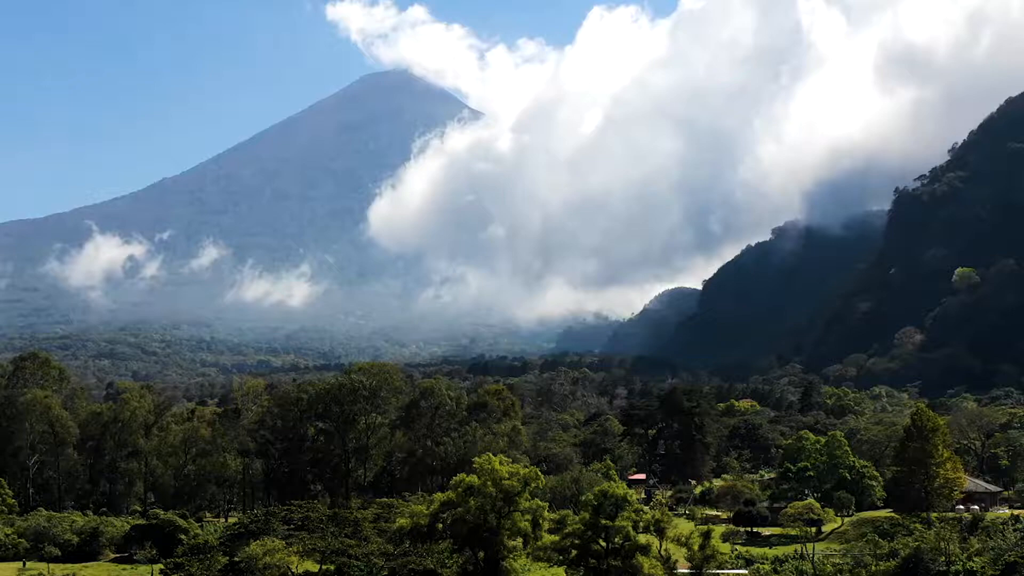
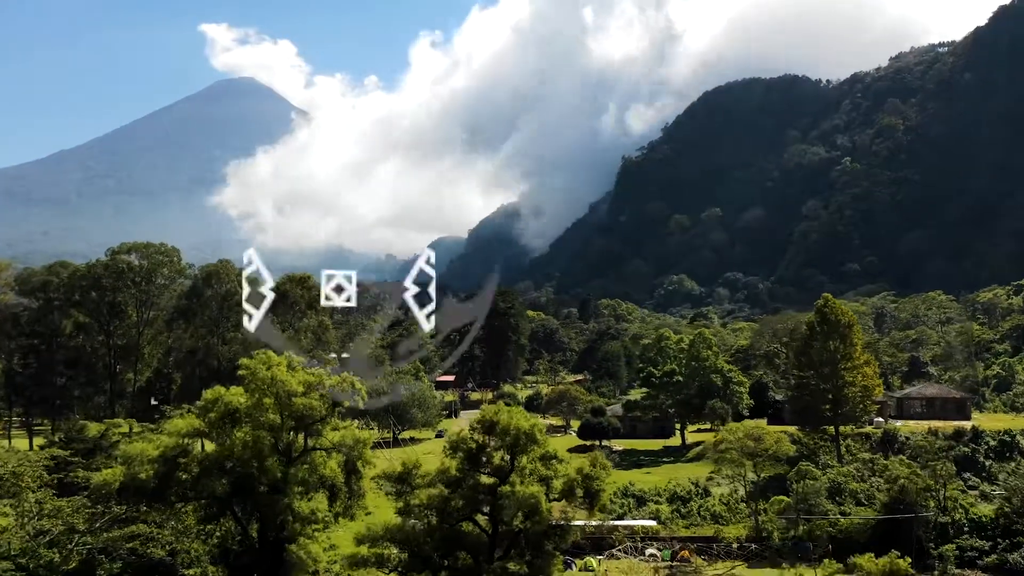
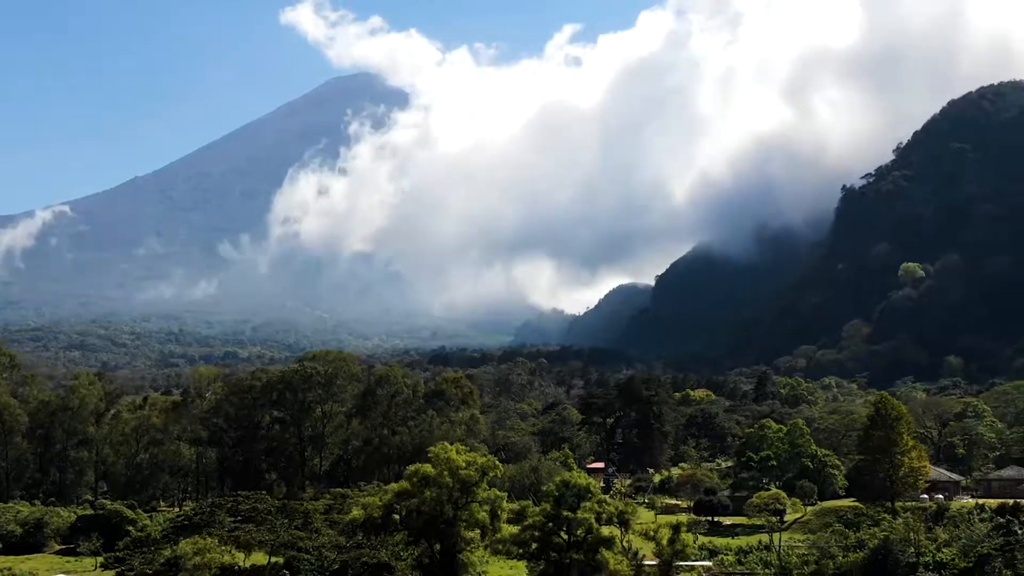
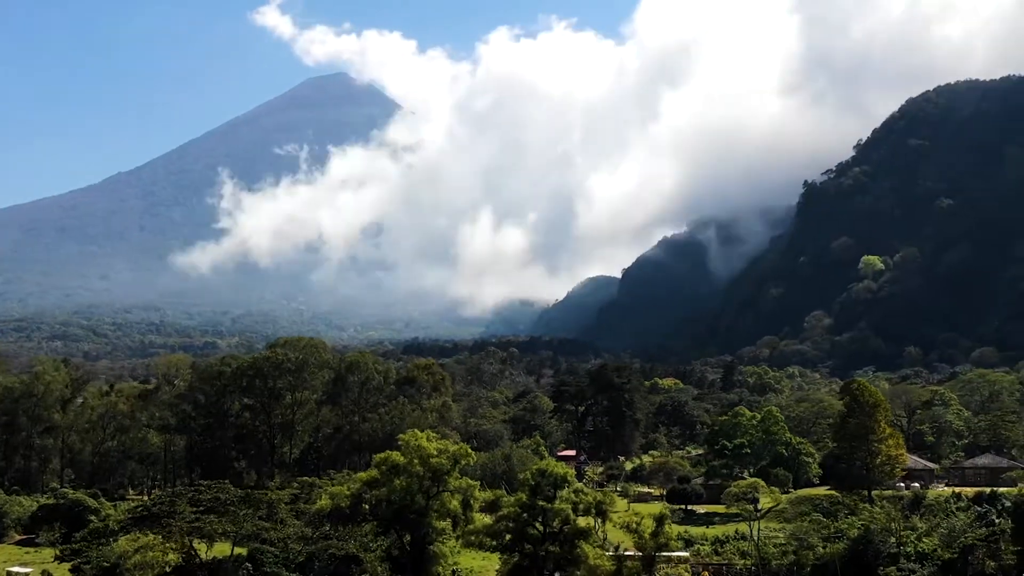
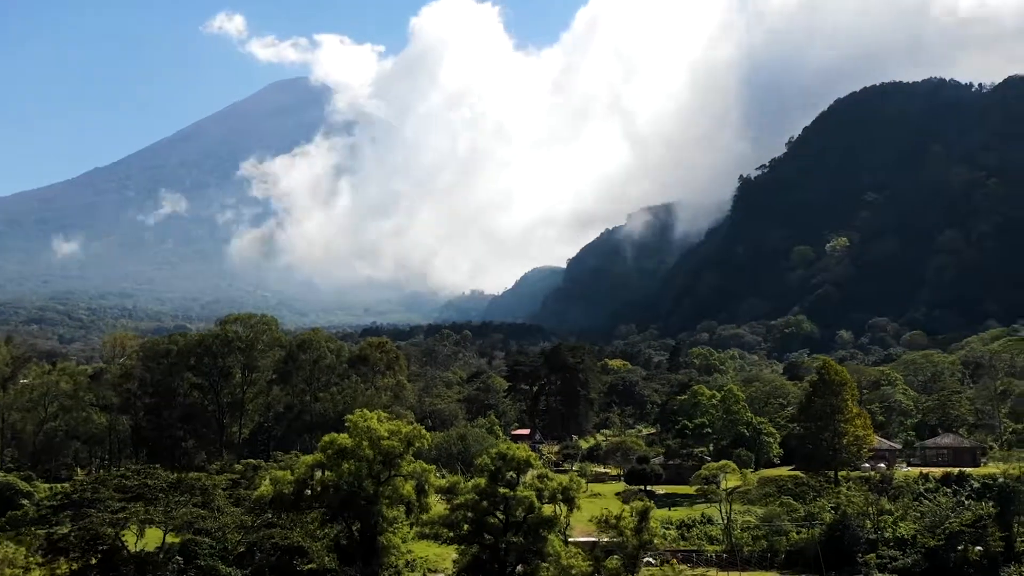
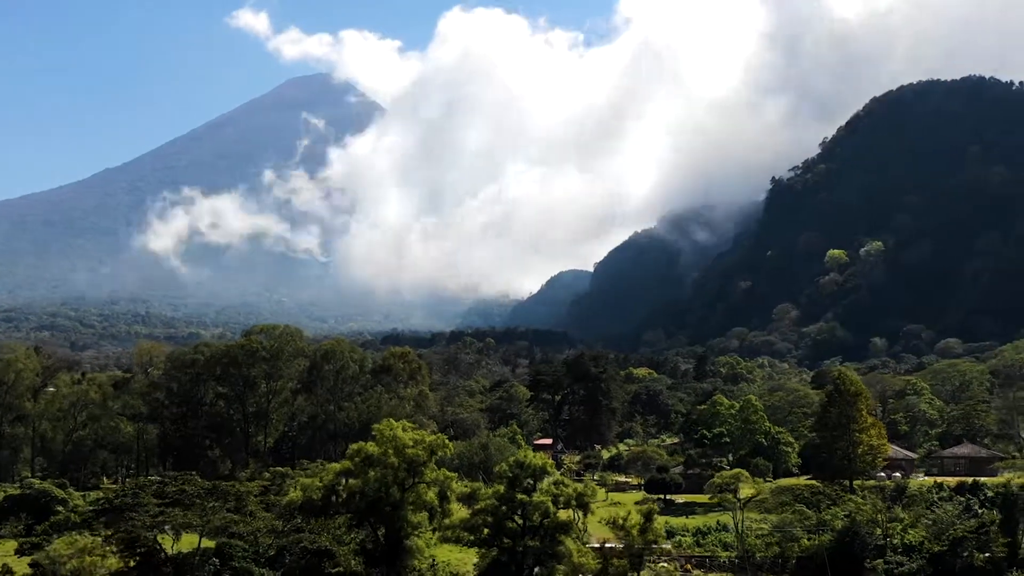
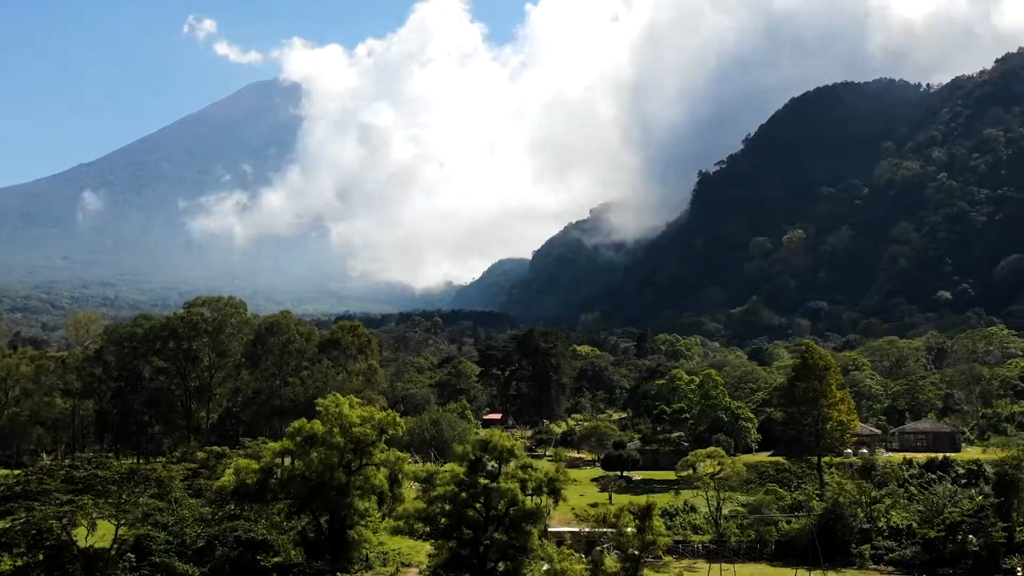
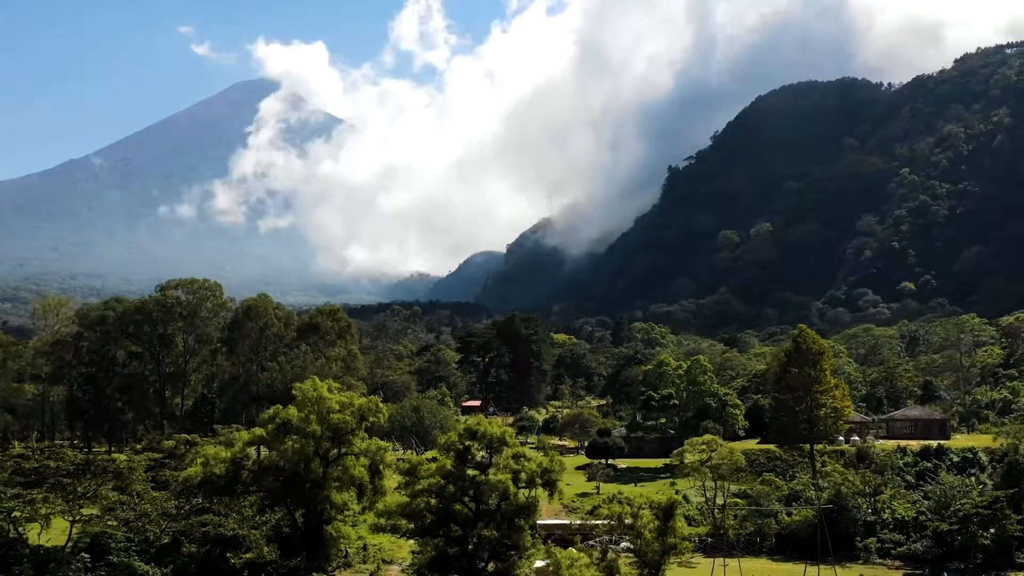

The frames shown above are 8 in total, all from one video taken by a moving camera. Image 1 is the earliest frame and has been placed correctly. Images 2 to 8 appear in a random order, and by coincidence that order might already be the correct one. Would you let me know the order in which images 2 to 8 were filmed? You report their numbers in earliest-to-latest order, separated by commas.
3, 4, 6, 5, 7, 8, 2
